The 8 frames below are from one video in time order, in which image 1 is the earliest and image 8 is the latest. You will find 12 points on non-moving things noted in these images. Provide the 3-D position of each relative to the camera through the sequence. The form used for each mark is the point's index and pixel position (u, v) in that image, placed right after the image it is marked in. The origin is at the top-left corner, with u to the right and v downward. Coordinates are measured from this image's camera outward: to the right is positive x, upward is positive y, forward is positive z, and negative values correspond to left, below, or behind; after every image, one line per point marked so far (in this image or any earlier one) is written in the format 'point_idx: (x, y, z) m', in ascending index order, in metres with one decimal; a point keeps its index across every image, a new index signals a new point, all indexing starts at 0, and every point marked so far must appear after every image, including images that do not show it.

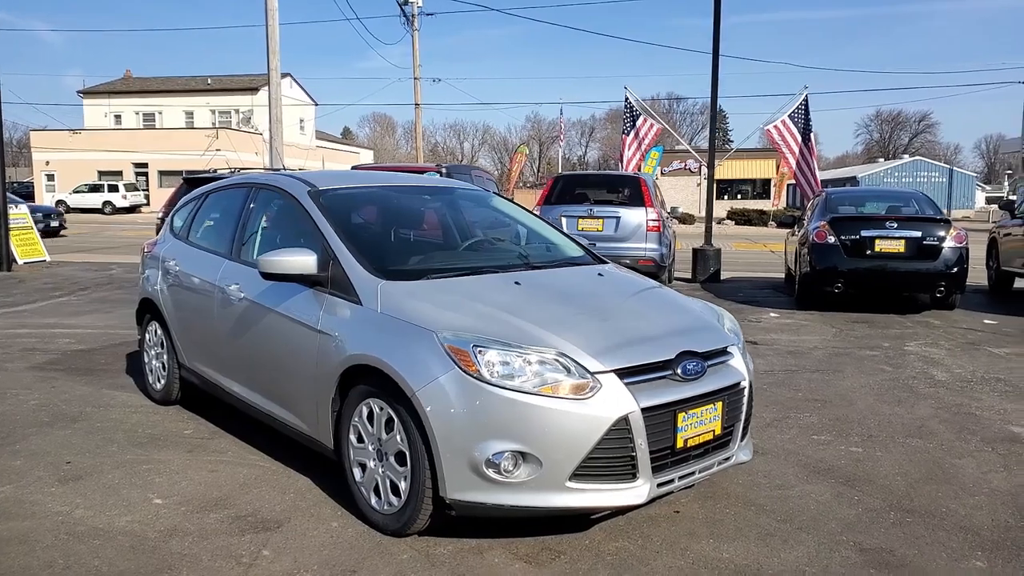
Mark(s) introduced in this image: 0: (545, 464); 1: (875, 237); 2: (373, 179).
0: (+0.2, -0.8, +3.3) m
1: (+5.5, +0.8, +11.4) m
2: (-0.9, +0.7, +5.4) m
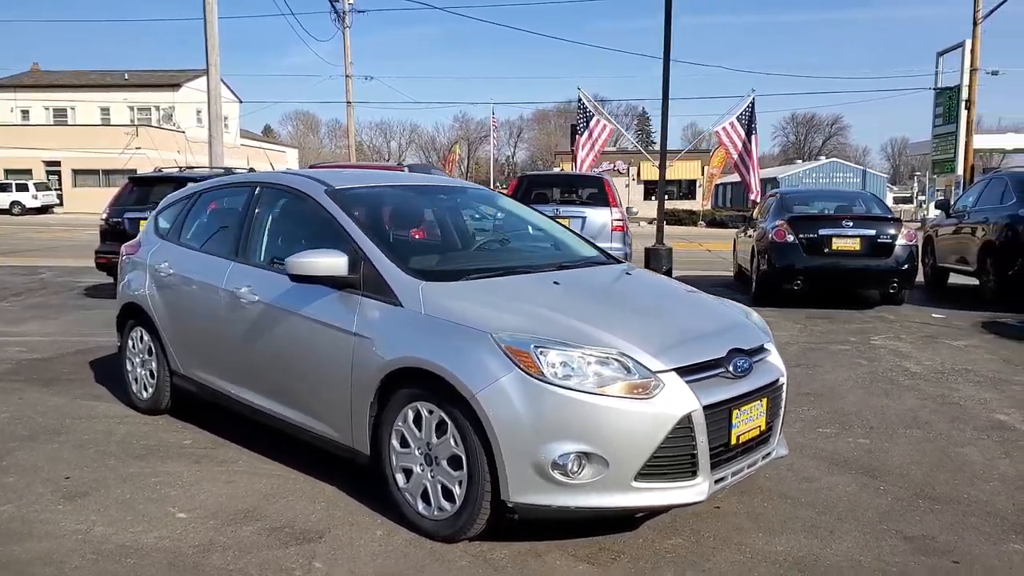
0: (+0.4, -0.8, +3.3) m
1: (+5.0, +0.8, +11.9) m
2: (-0.8, +0.7, +5.3) m
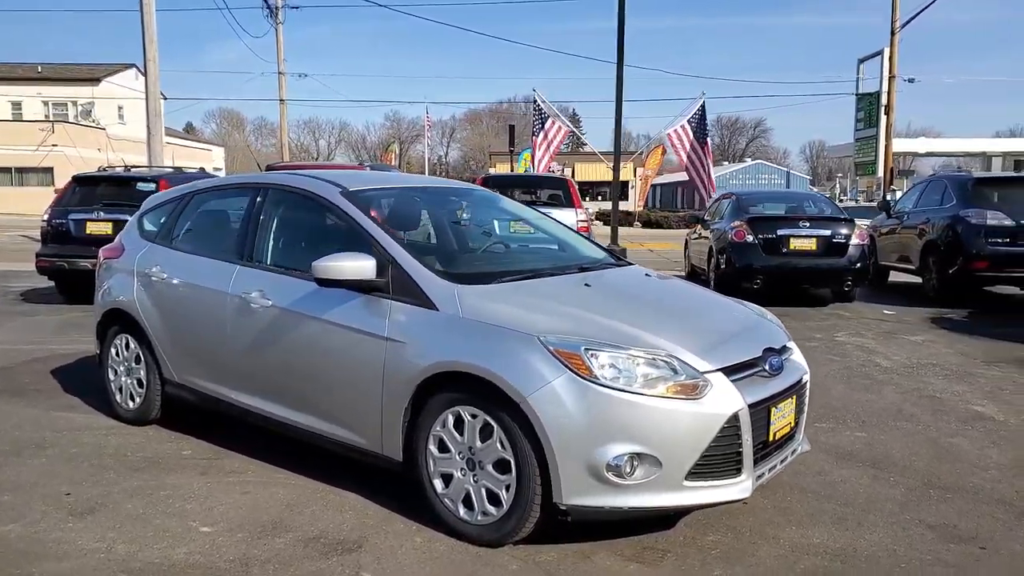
0: (+0.7, -0.8, +3.3) m
1: (+4.4, +0.8, +12.3) m
2: (-0.8, +0.7, +5.2) m
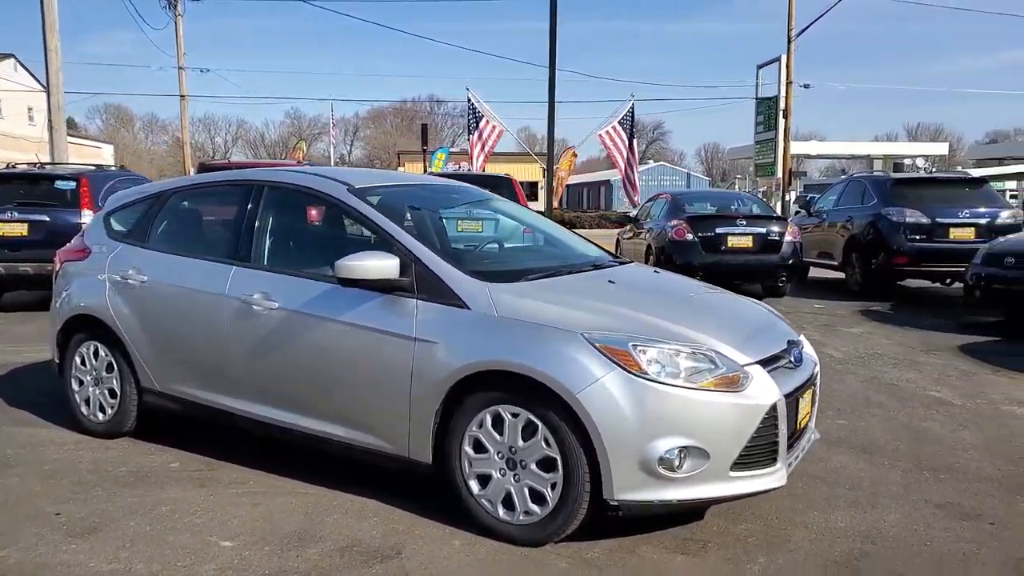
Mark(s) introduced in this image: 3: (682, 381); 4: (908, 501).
0: (+0.9, -0.7, +3.4) m
1: (+3.6, +0.9, +12.7) m
2: (-0.8, +0.7, +5.1) m
3: (+0.8, -0.4, +3.4) m
4: (+2.1, -1.1, +4.1) m
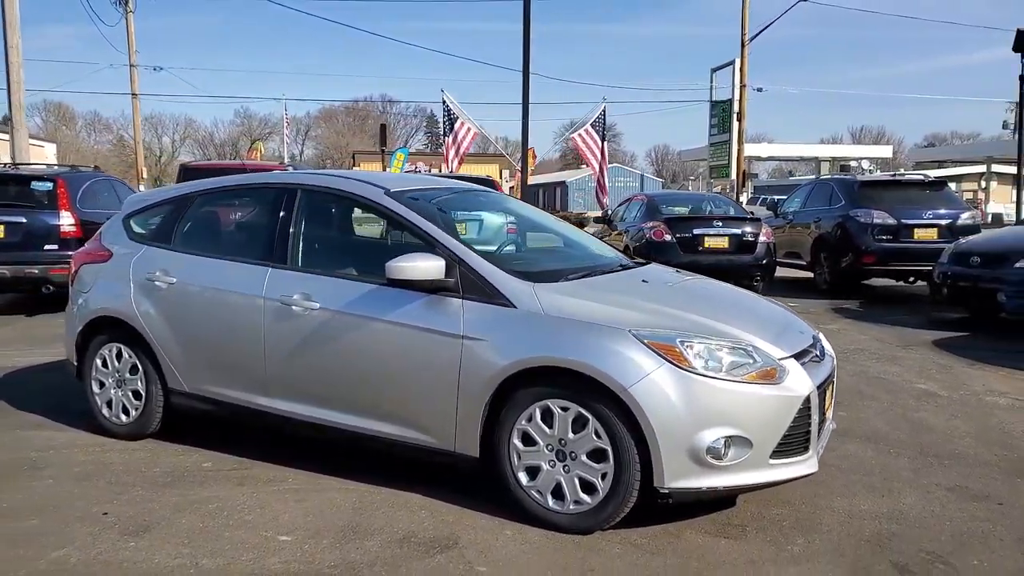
0: (+1.1, -0.7, +3.6) m
1: (+3.3, +0.9, +13.1) m
2: (-0.6, +0.7, +5.2) m
3: (+1.0, -0.4, +3.6) m
4: (+2.3, -1.1, +4.4) m
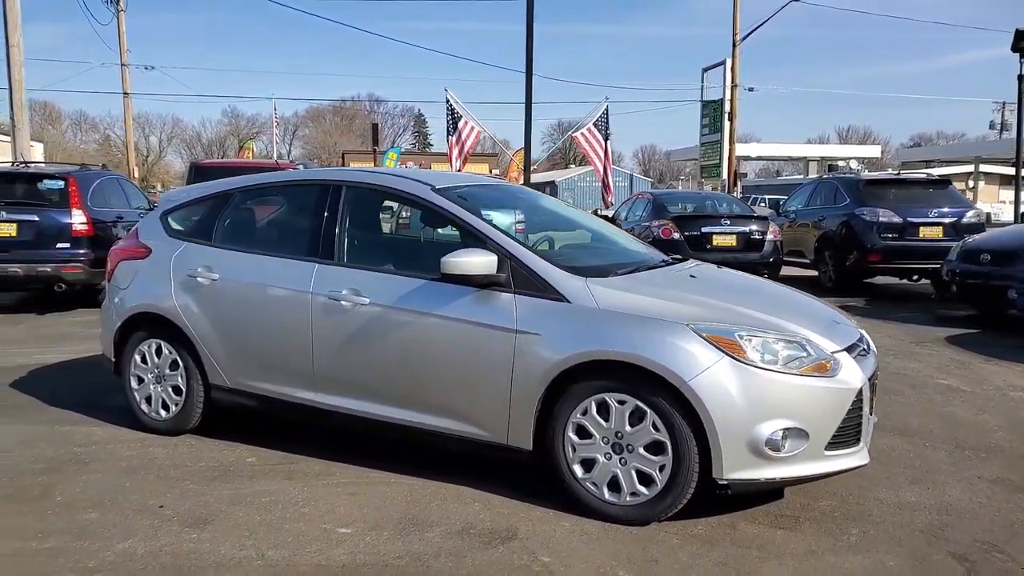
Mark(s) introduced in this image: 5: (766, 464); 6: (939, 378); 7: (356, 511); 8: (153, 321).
0: (+1.4, -0.7, +3.7) m
1: (+3.4, +0.9, +13.2) m
2: (-0.4, +0.7, +5.2) m
3: (+1.3, -0.4, +3.7) m
4: (+2.6, -1.1, +4.5) m
5: (+1.2, -0.8, +3.7) m
6: (+4.0, -0.8, +7.1) m
7: (-0.8, -1.2, +4.0) m
8: (-2.5, -0.2, +5.3) m
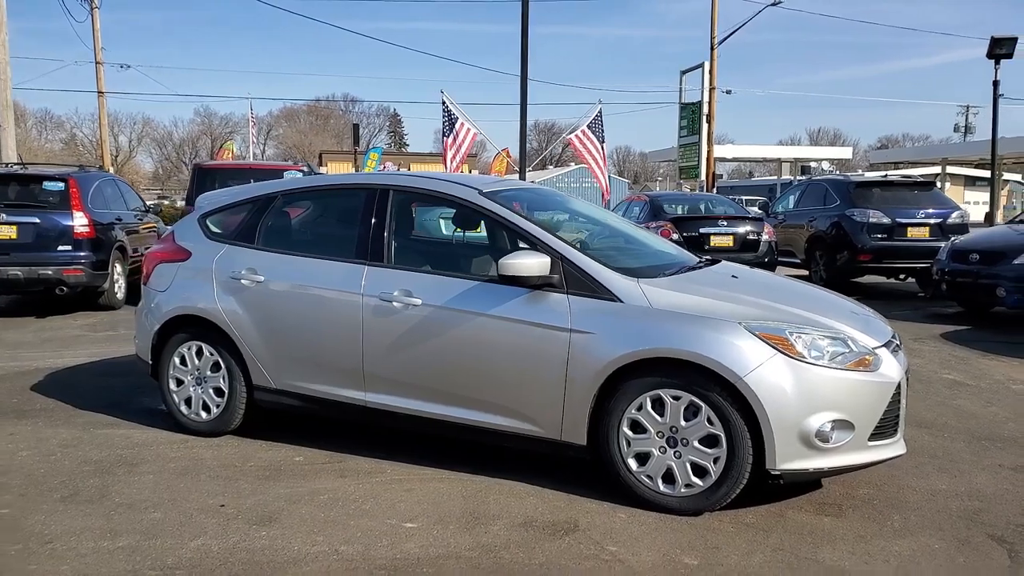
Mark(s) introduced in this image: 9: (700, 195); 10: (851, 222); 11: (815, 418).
0: (+1.7, -0.7, +3.9) m
1: (+3.5, +0.9, +13.4) m
2: (-0.1, +0.7, +5.4) m
3: (+1.6, -0.4, +3.9) m
4: (+2.9, -1.1, +4.7) m
5: (+1.5, -0.8, +3.8) m
6: (+4.2, -0.8, +7.4) m
7: (-0.5, -1.2, +4.1) m
8: (-2.2, -0.2, +5.4) m
9: (+3.7, +1.8, +15.1) m
10: (+6.2, +1.2, +14.0) m
11: (+1.5, -0.6, +3.8) m
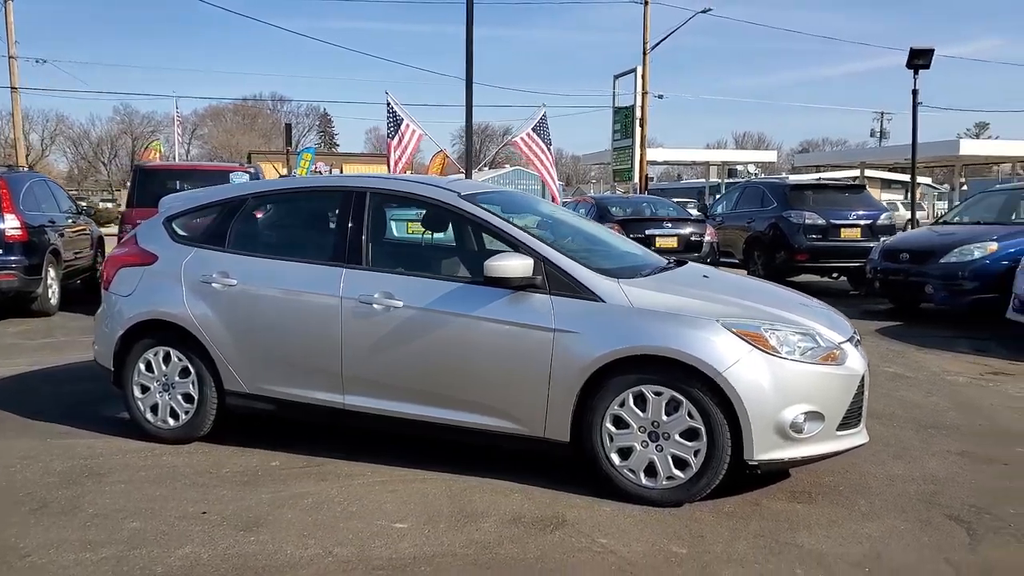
0: (+1.7, -0.7, +4.1) m
1: (+2.6, +0.9, +13.8) m
2: (-0.3, +0.7, +5.4) m
3: (+1.5, -0.4, +4.1) m
4: (+2.8, -1.1, +5.0) m
5: (+1.5, -0.8, +4.0) m
6: (+3.8, -0.8, +7.8) m
7: (-0.6, -1.2, +4.2) m
8: (-2.4, -0.3, +5.3) m
9: (+2.7, +1.8, +15.5) m
10: (+5.3, +1.2, +14.5) m
11: (+1.4, -0.6, +4.0) m
